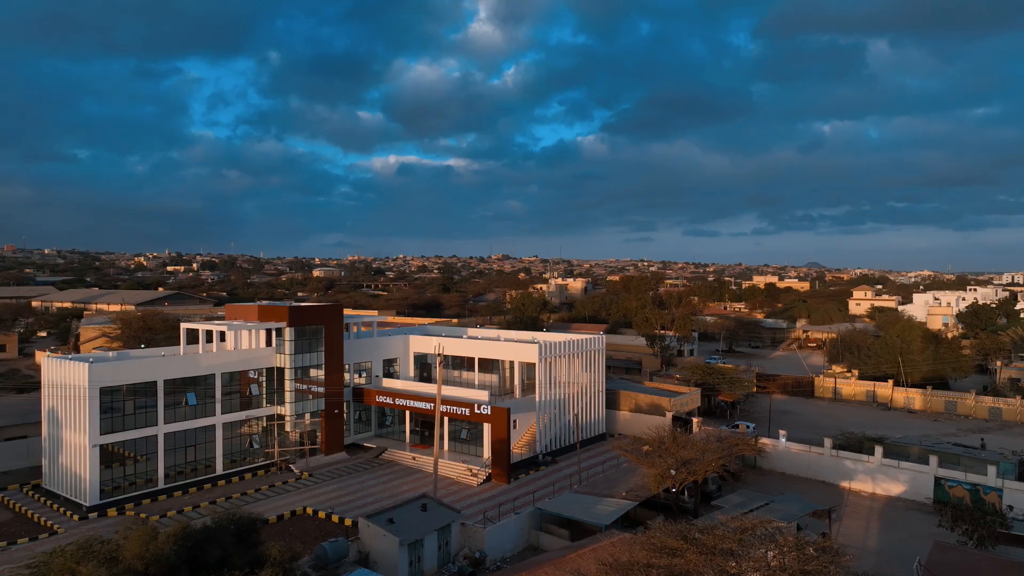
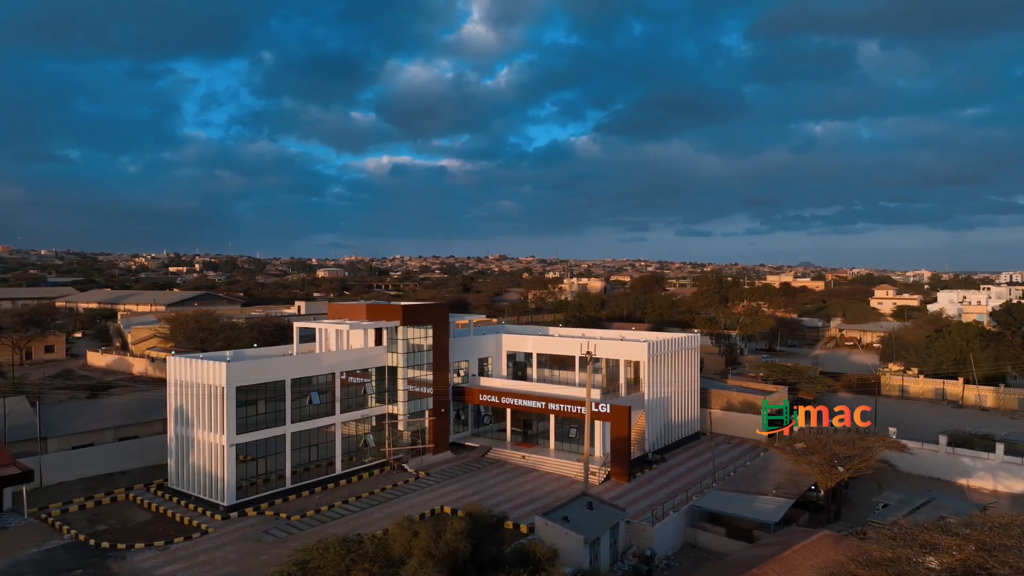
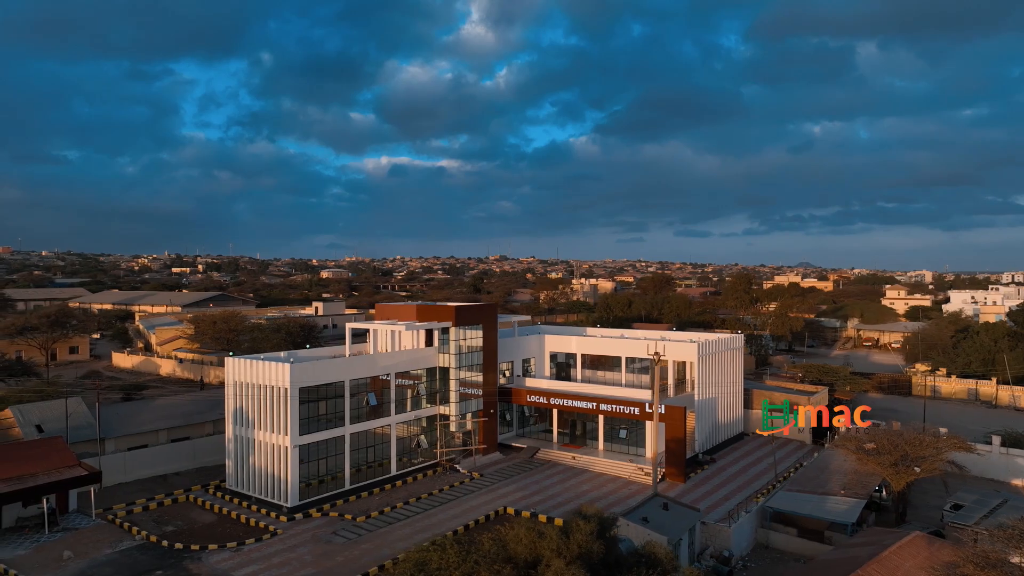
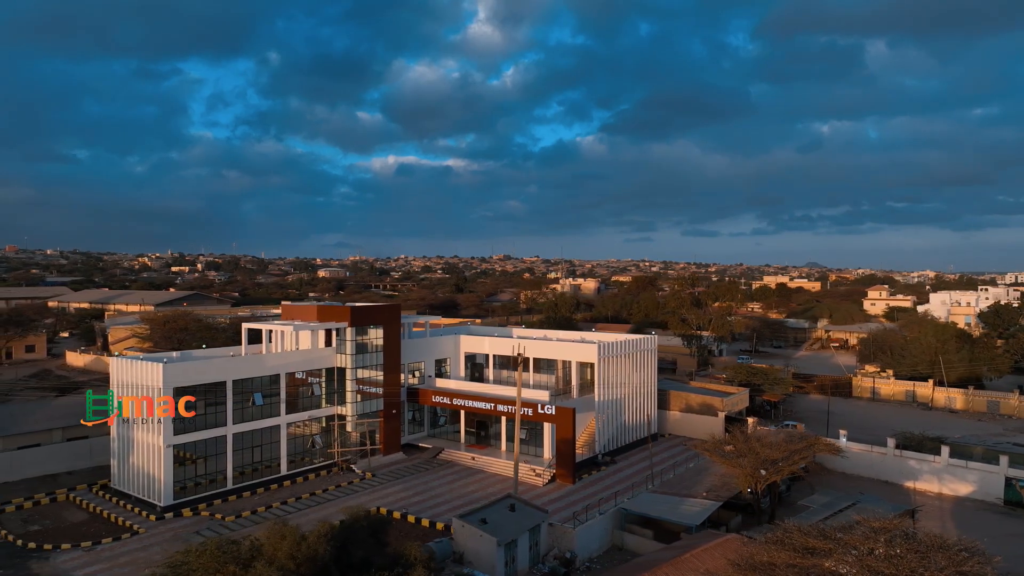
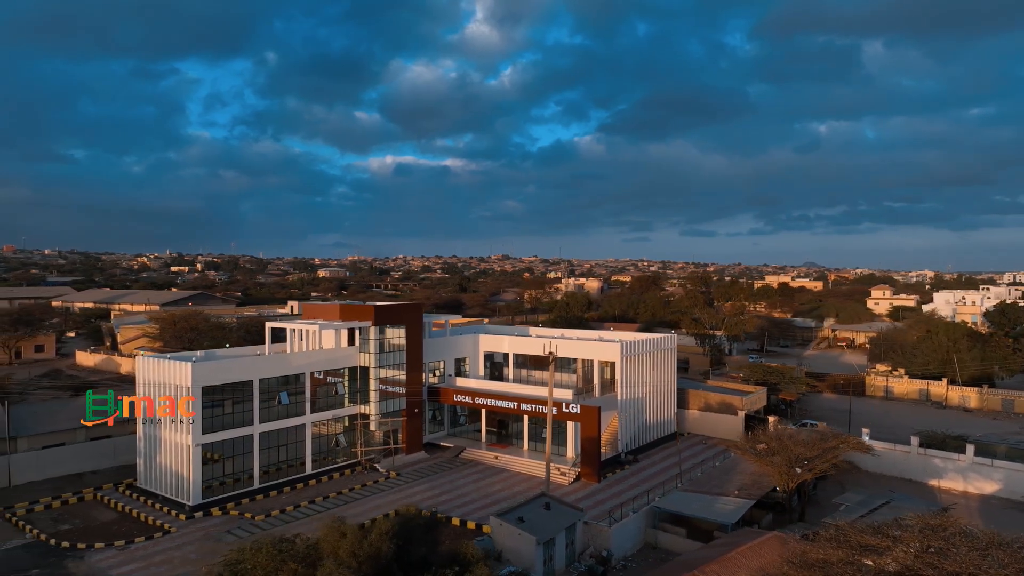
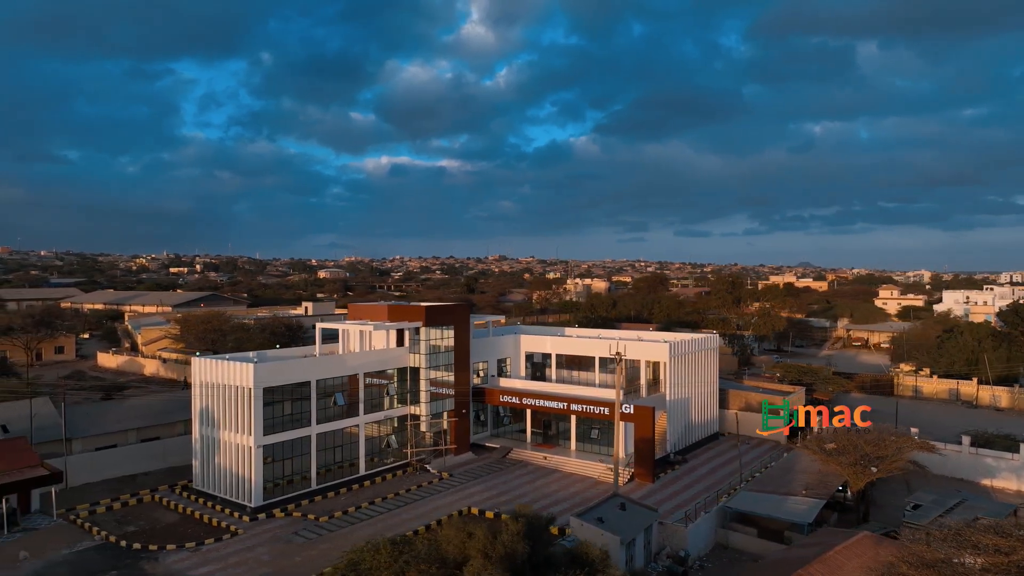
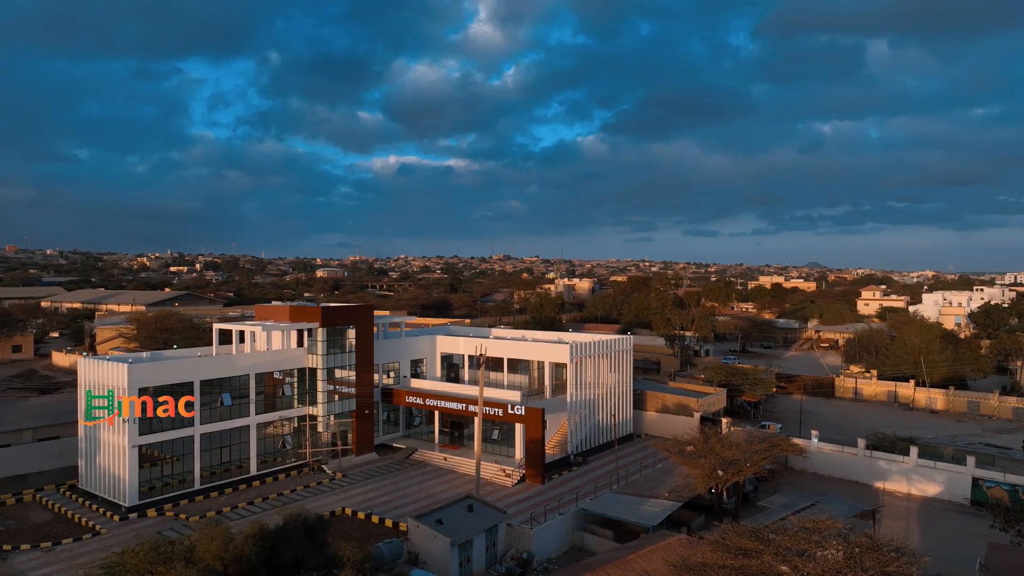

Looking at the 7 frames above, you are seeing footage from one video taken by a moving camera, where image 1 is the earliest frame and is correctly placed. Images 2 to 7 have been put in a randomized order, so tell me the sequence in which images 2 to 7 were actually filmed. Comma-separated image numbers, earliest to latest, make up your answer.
7, 4, 5, 2, 6, 3
